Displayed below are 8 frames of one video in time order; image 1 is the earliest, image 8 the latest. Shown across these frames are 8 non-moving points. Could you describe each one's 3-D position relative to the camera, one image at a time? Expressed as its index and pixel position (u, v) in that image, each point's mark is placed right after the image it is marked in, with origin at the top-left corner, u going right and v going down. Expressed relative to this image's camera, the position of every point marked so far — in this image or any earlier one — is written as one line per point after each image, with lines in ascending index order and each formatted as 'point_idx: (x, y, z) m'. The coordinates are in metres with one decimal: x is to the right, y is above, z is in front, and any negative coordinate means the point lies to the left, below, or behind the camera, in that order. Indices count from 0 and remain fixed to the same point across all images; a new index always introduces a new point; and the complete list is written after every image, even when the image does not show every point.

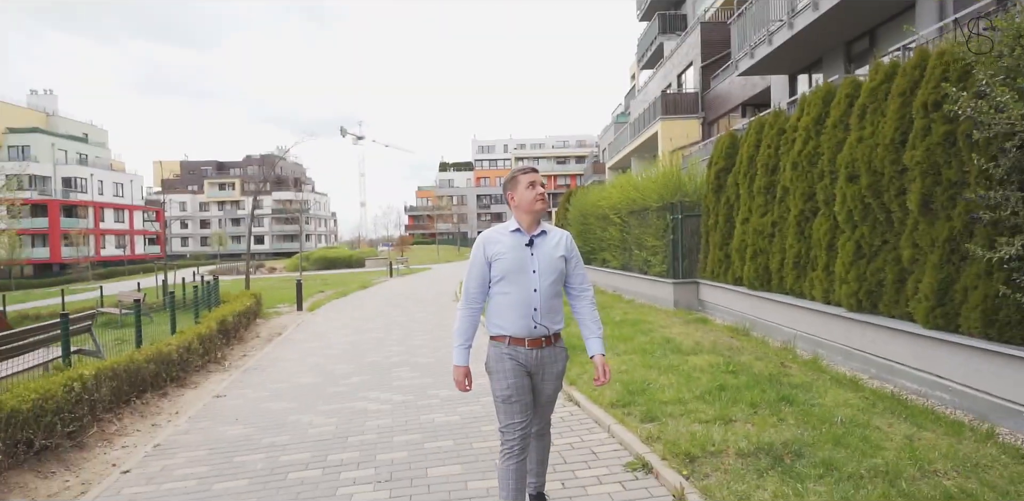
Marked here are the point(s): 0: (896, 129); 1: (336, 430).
0: (+4.2, +1.3, +5.9) m
1: (-1.7, -1.7, +5.3) m
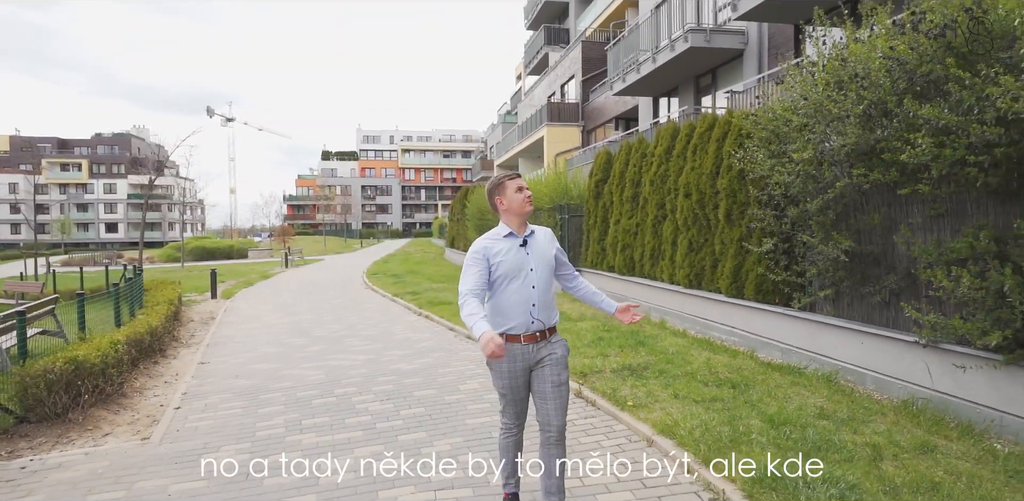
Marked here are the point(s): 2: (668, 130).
0: (+3.3, +1.4, +8.9) m
1: (-2.4, -1.6, +7.1) m
2: (+3.0, +2.3, +10.7) m
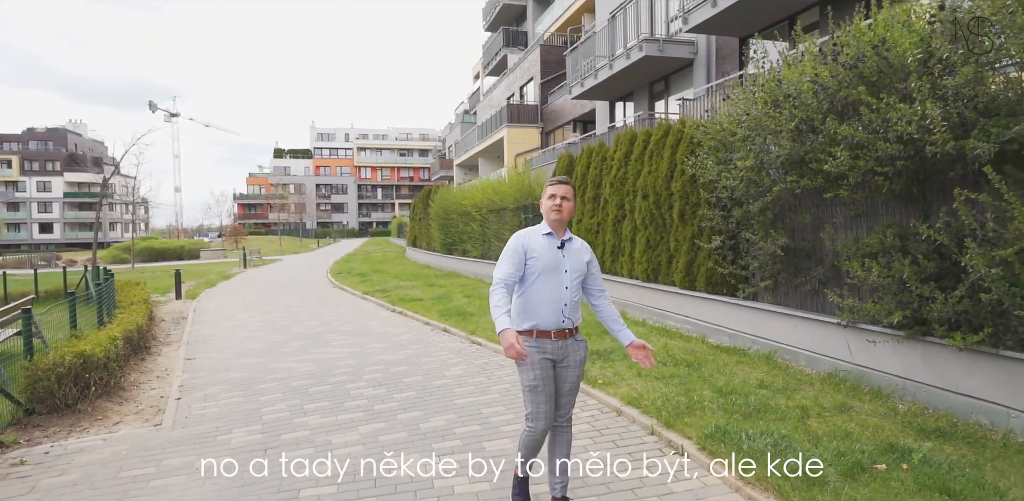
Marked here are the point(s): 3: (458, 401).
0: (+2.8, +1.5, +9.7) m
1: (-2.7, -1.6, +7.5) m
2: (+2.4, +2.4, +11.5) m
3: (-0.6, -1.6, +5.9) m
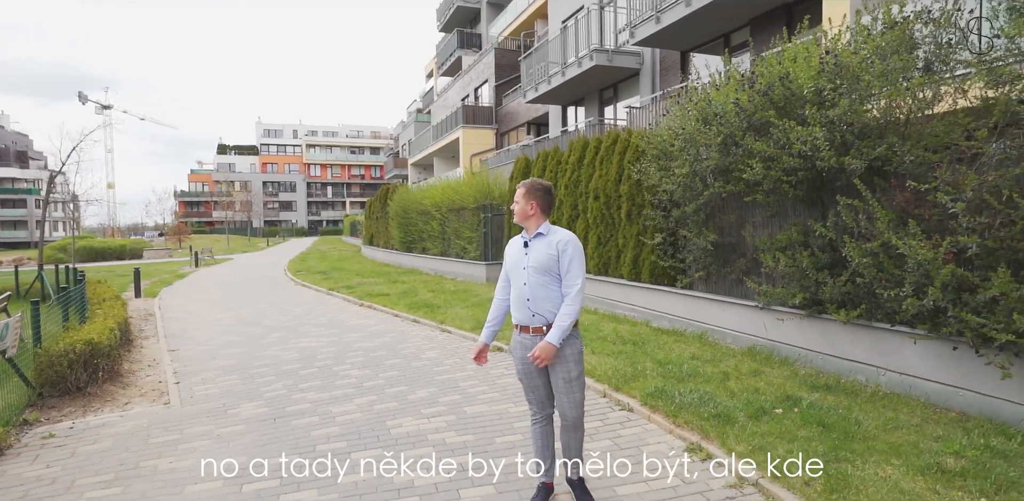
0: (+2.1, +1.6, +10.9) m
1: (-3.2, -1.6, +8.2) m
2: (+1.5, +2.5, +12.6) m
3: (-0.9, -1.6, +6.7) m
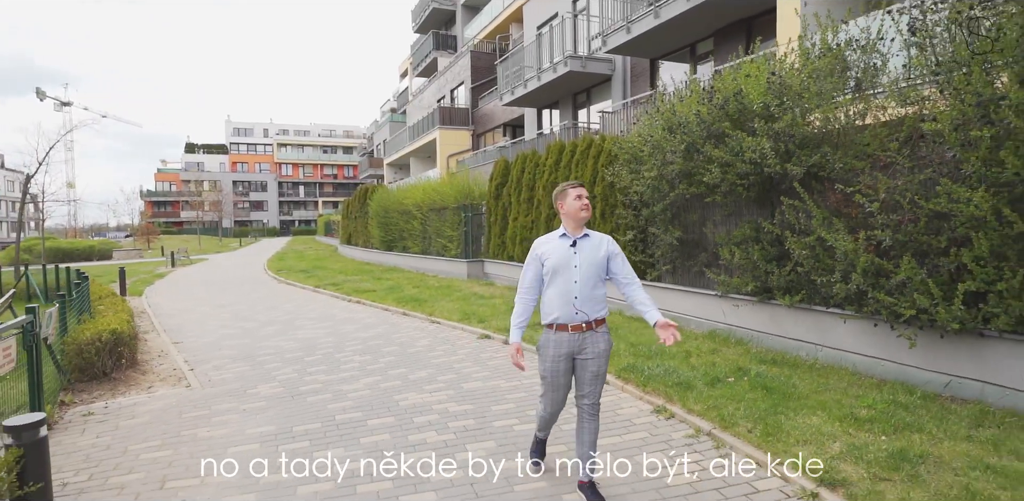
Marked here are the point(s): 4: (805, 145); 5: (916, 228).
0: (+1.7, +1.6, +11.7) m
1: (-3.4, -1.5, +8.8) m
2: (+1.0, +2.6, +13.4) m
3: (-1.1, -1.5, +7.5) m
4: (+3.7, +1.3, +6.8) m
5: (+4.0, +0.2, +5.4) m
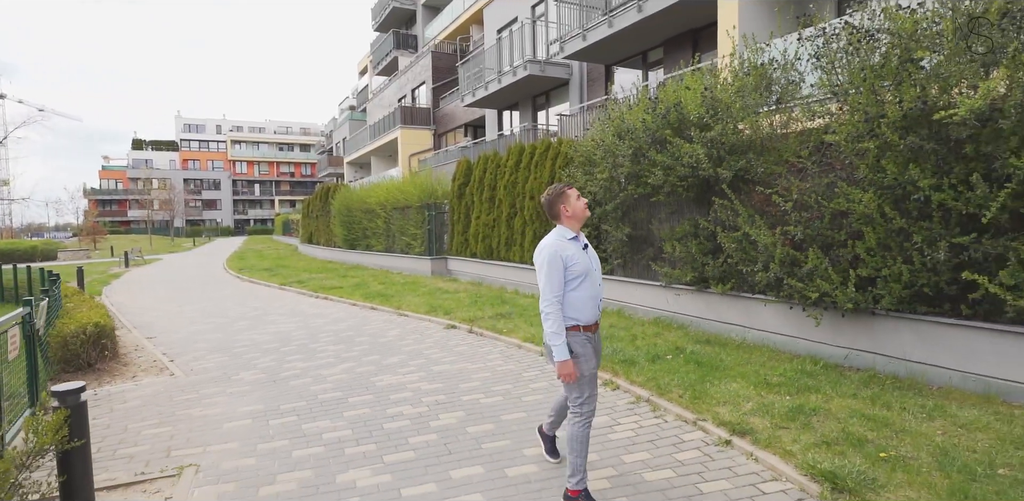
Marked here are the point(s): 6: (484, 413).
0: (+0.9, +1.7, +12.5) m
1: (-4.0, -1.5, +9.2) m
2: (+0.1, +2.6, +14.2) m
3: (-1.6, -1.4, +8.1) m
4: (+3.1, +1.4, +7.8) m
5: (+3.6, +0.3, +6.4) m
6: (-0.3, -1.6, +5.4) m
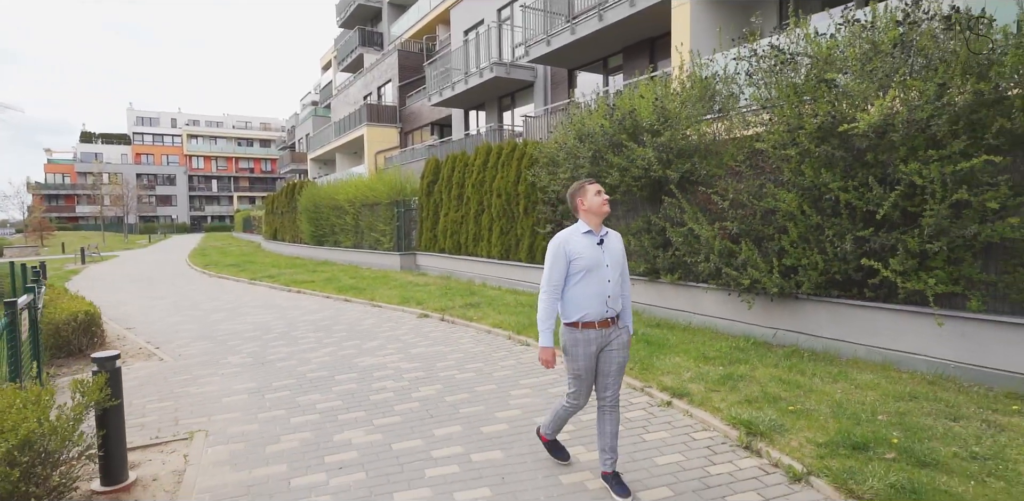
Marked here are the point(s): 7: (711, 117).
0: (+0.1, +1.8, +13.2) m
1: (-4.6, -1.4, +9.7) m
2: (-0.8, +2.8, +14.8) m
3: (-2.1, -1.3, +8.7) m
4: (+2.7, +1.5, +8.7) m
5: (+3.2, +0.4, +7.4) m
6: (-0.6, -1.5, +6.1) m
7: (+3.1, +2.1, +8.5) m
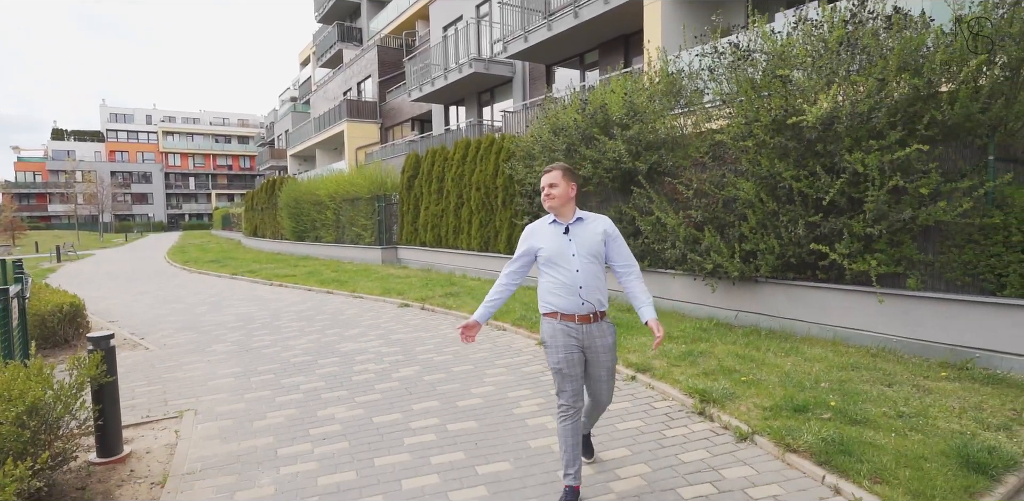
0: (-0.5, +2.0, +13.6) m
1: (-4.9, -1.2, +9.8) m
2: (-1.4, +3.0, +15.1) m
3: (-2.4, -1.2, +8.9) m
4: (+2.3, +1.7, +9.1) m
5: (+2.9, +0.6, +7.8) m
6: (-0.9, -1.4, +6.4) m
7: (+2.7, +2.3, +9.0) m
